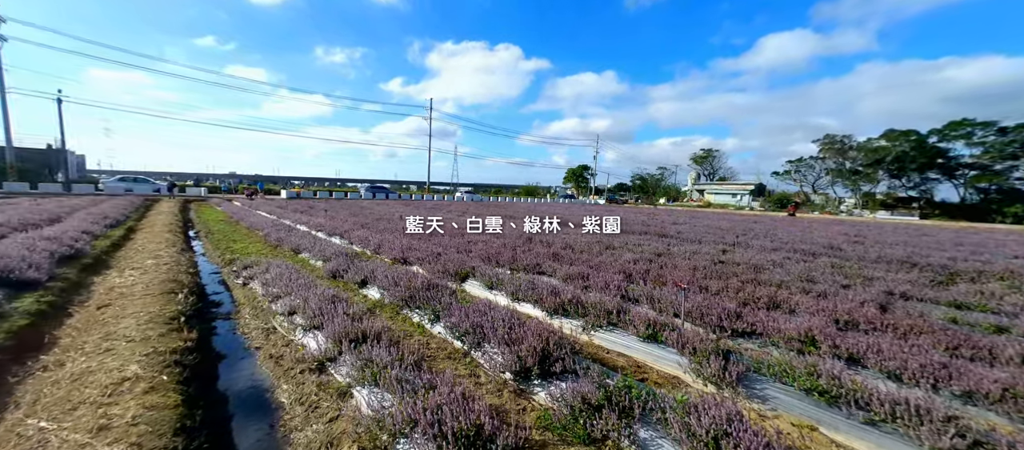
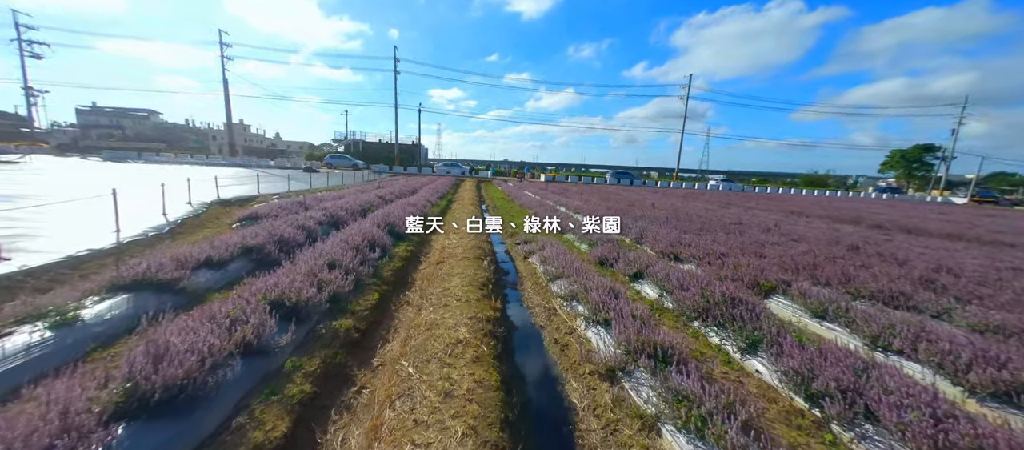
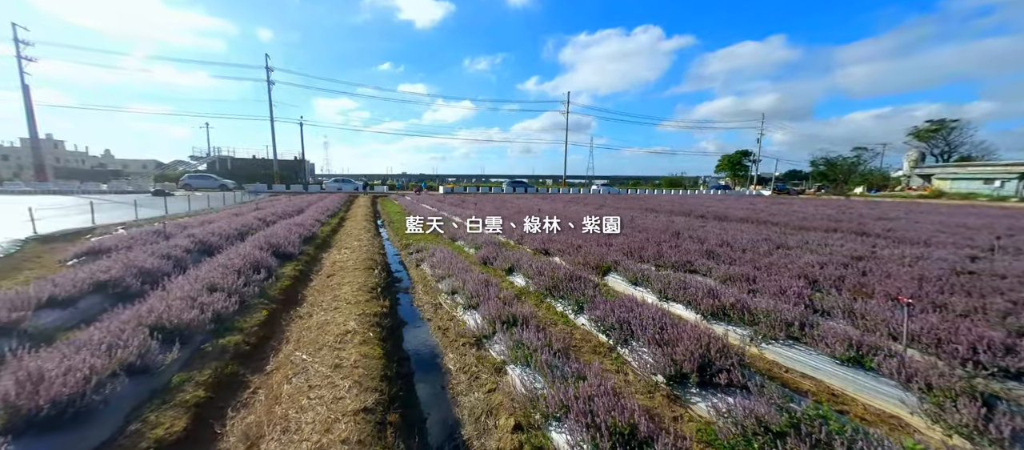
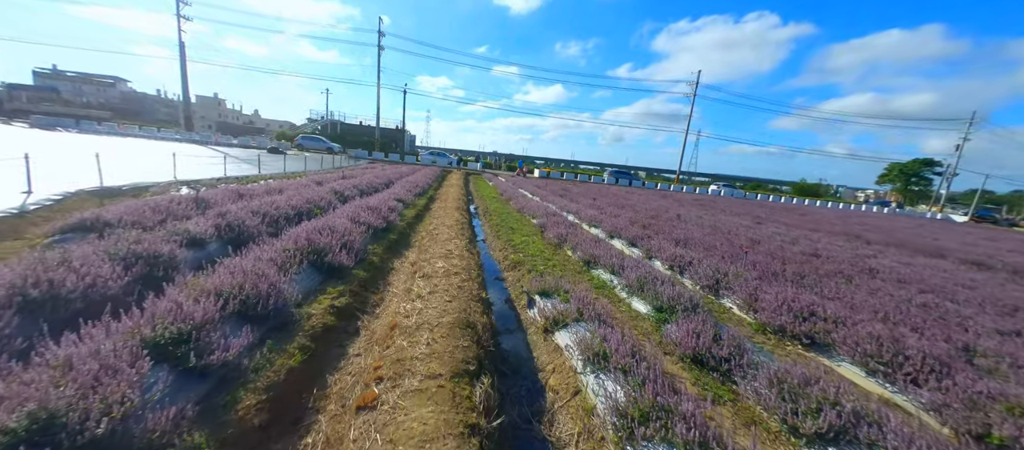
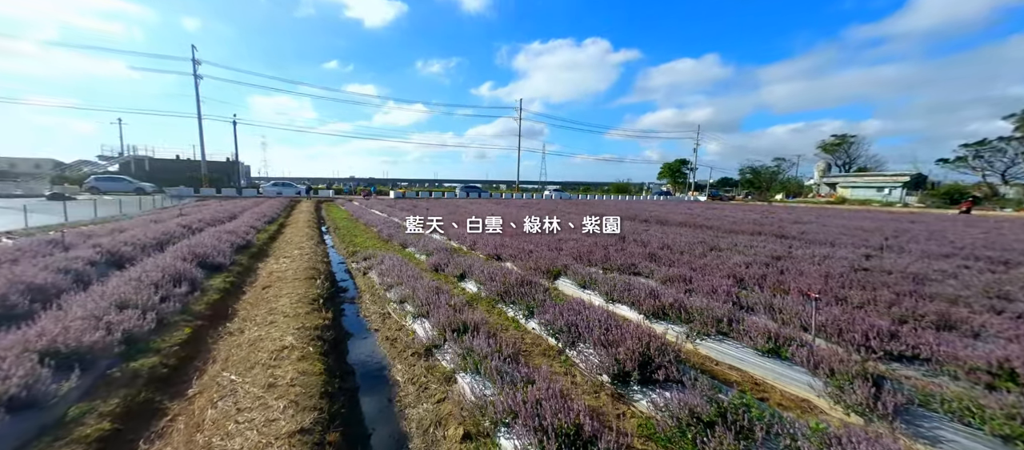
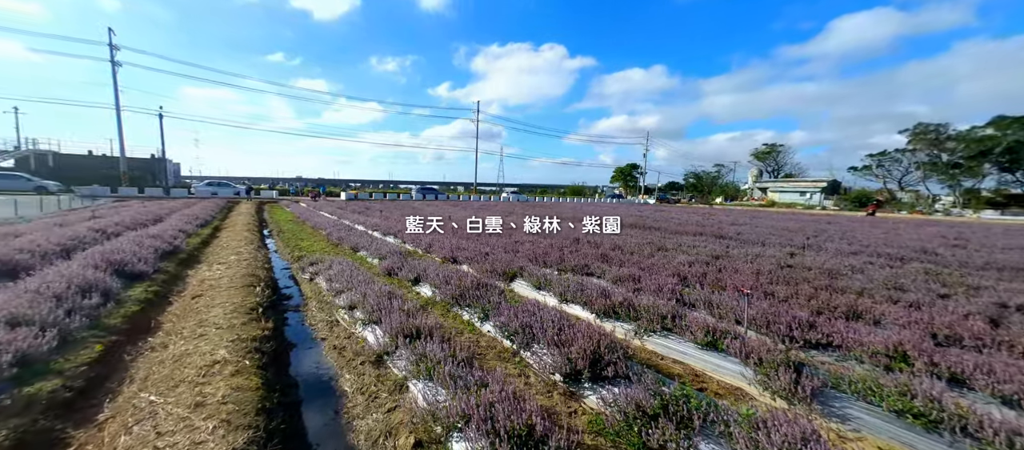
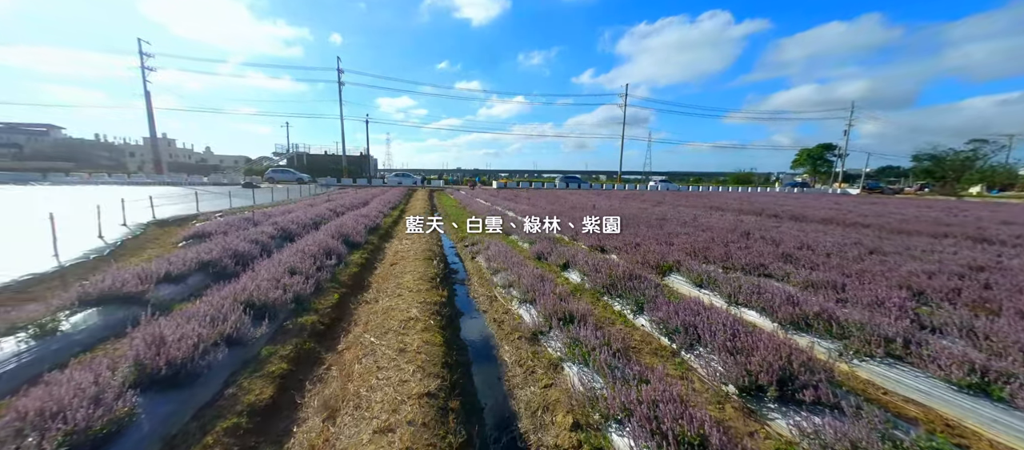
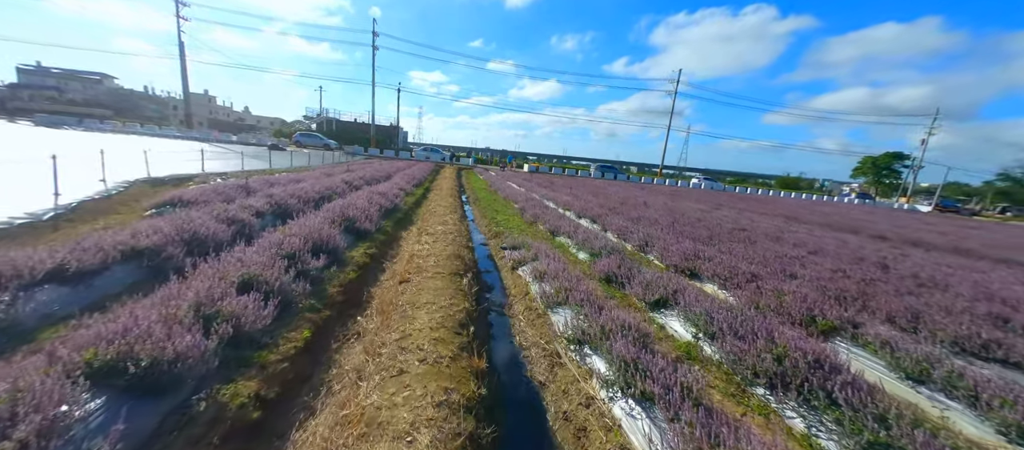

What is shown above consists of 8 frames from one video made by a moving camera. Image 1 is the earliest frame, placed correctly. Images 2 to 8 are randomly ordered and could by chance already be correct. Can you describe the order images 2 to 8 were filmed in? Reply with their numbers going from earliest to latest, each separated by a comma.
6, 5, 3, 7, 2, 8, 4
